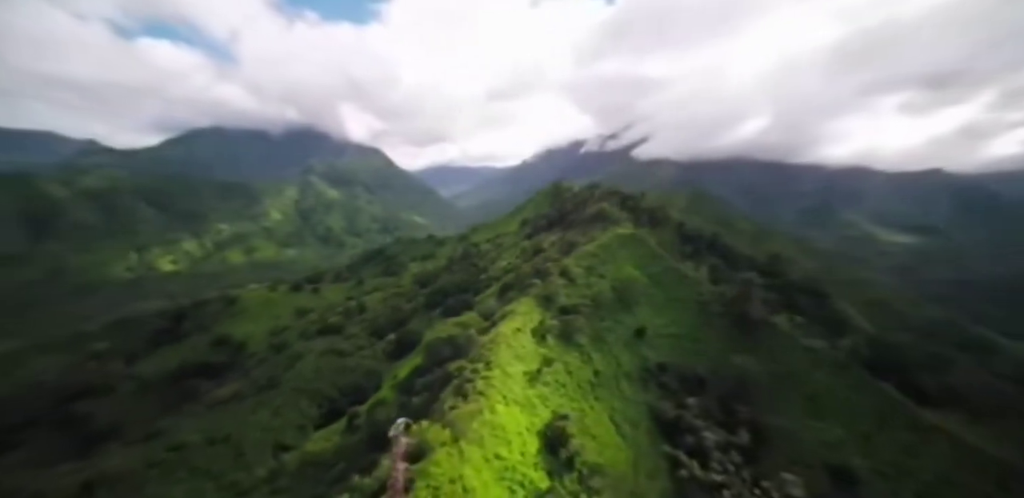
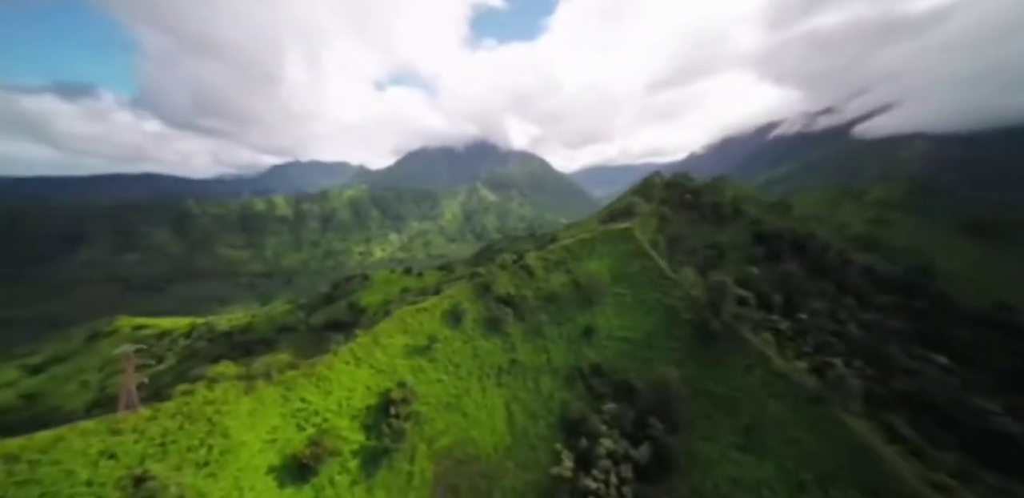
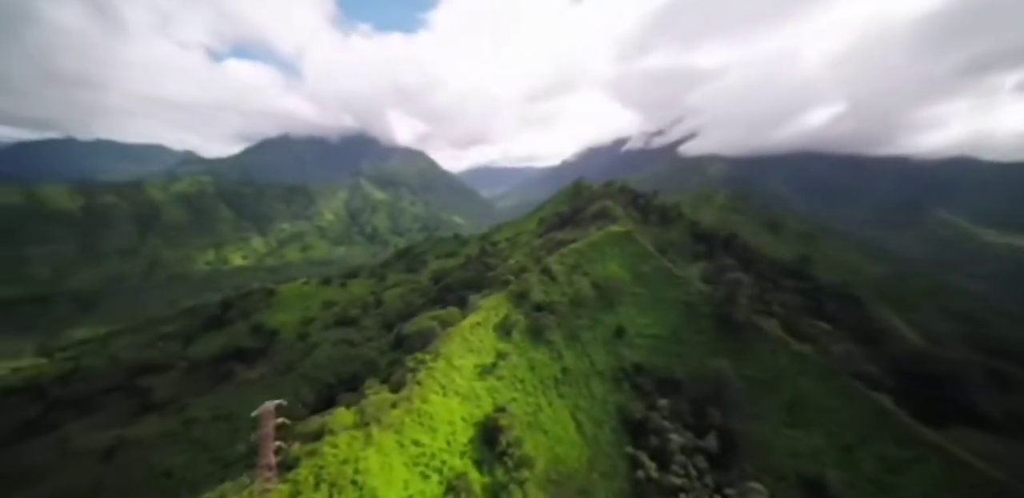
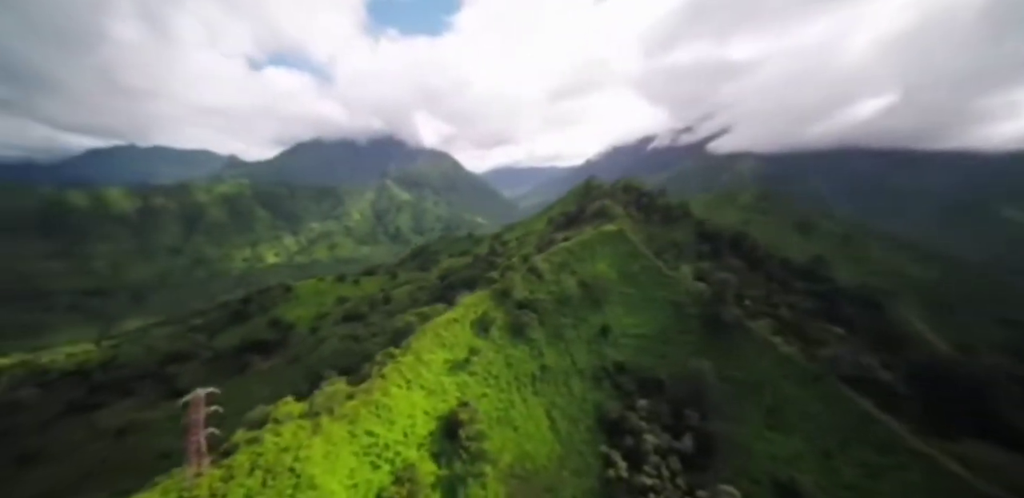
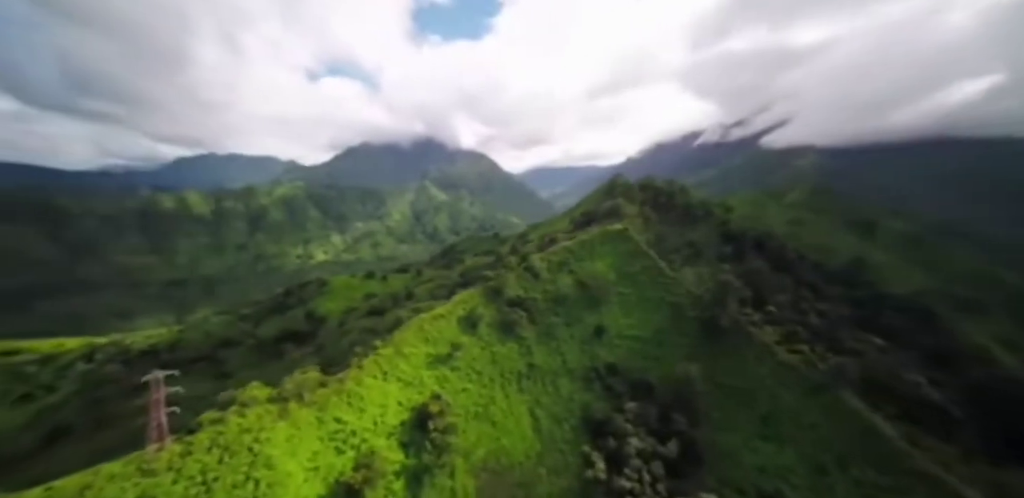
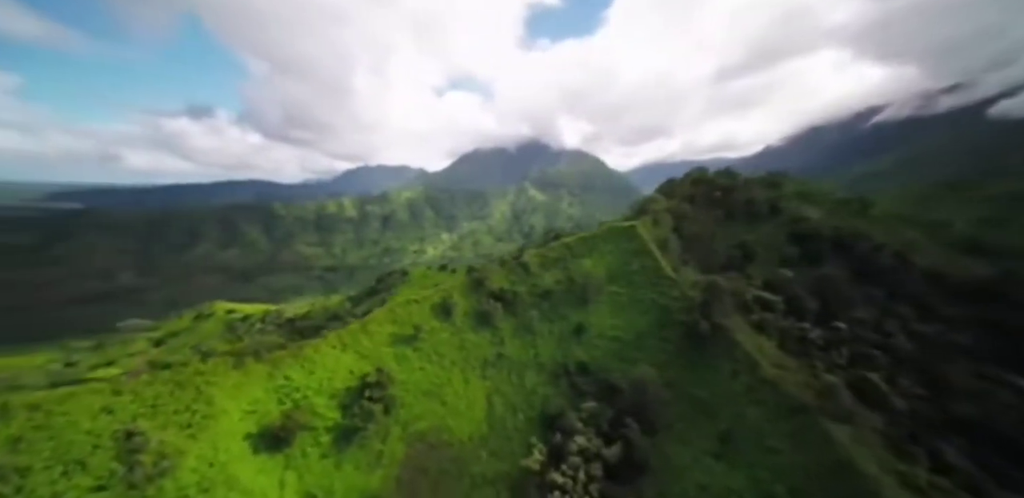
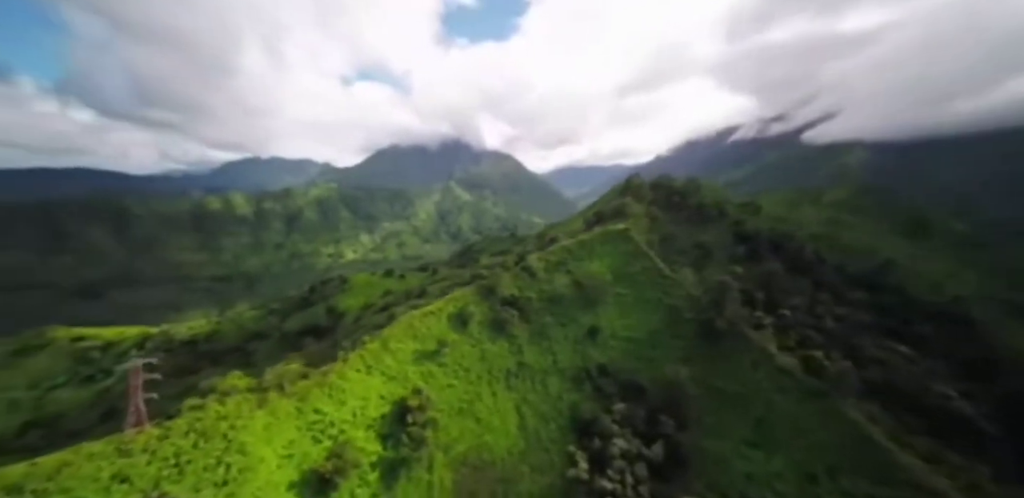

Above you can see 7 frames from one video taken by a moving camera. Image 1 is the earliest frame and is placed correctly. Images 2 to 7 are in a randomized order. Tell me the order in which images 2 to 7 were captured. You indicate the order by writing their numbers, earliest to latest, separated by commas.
3, 4, 5, 7, 2, 6
